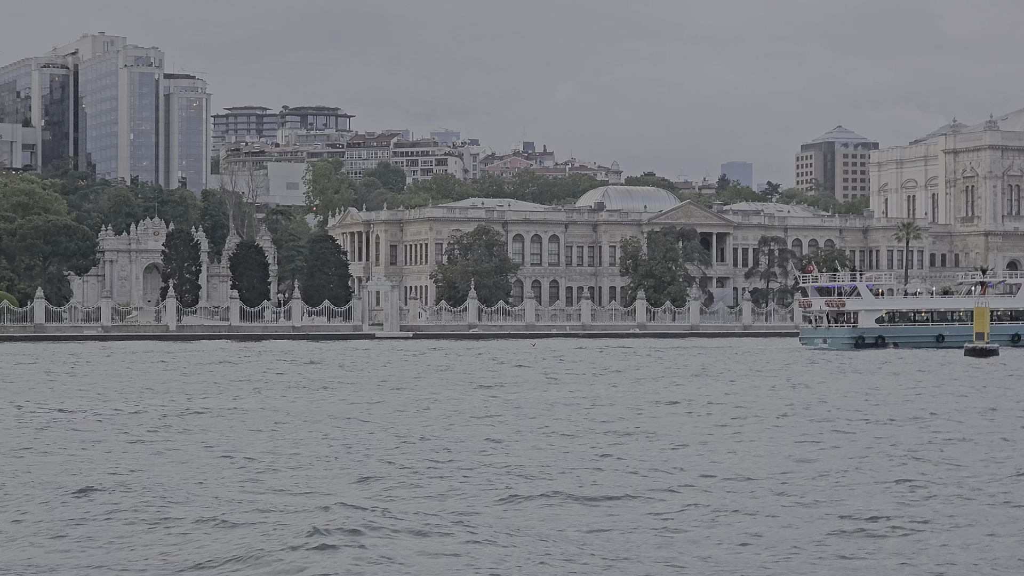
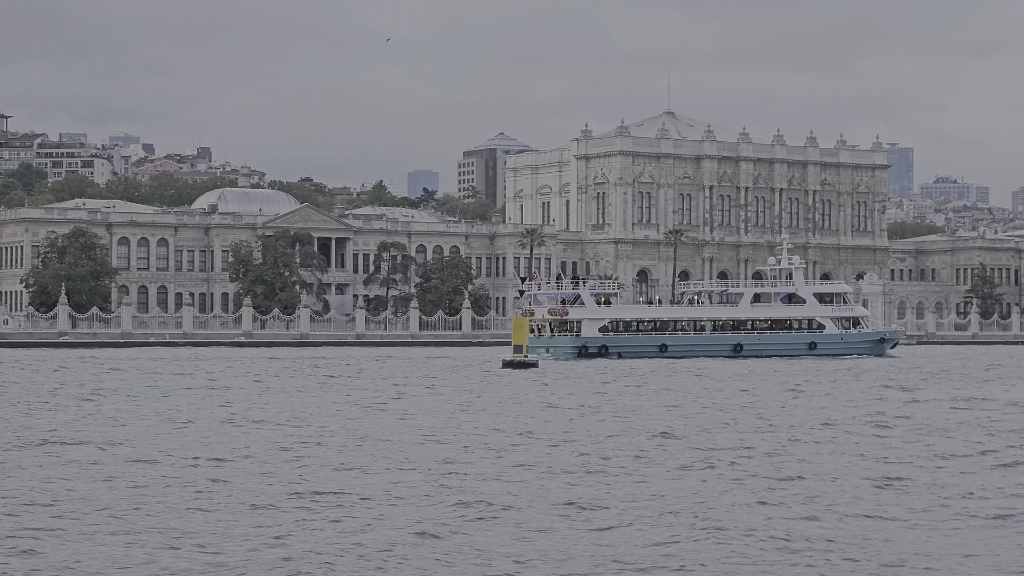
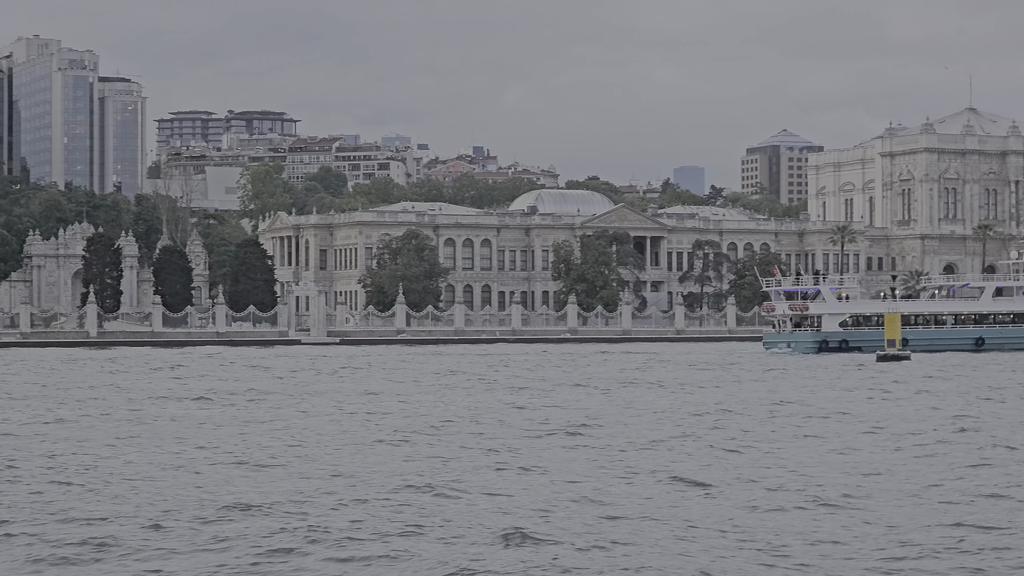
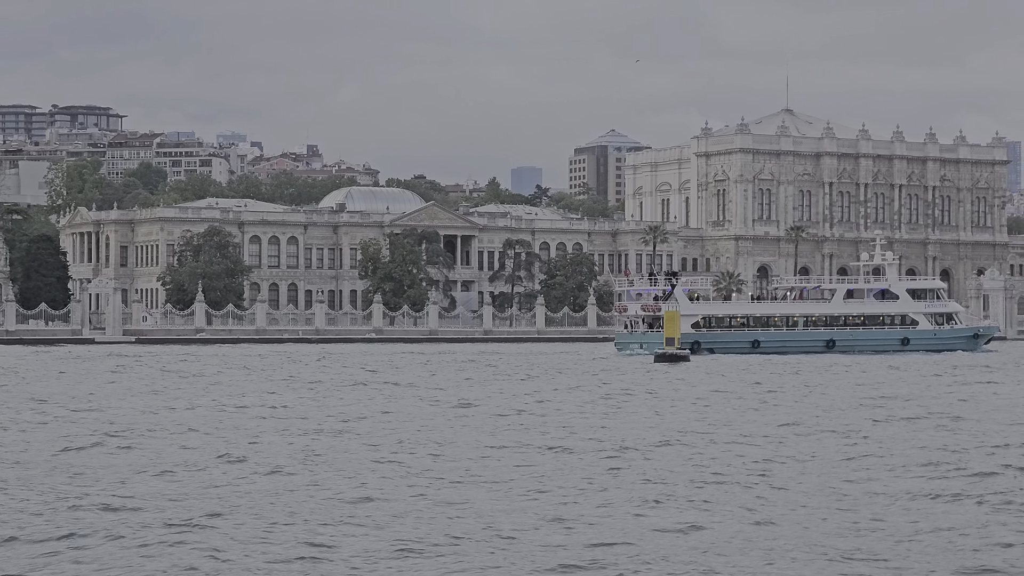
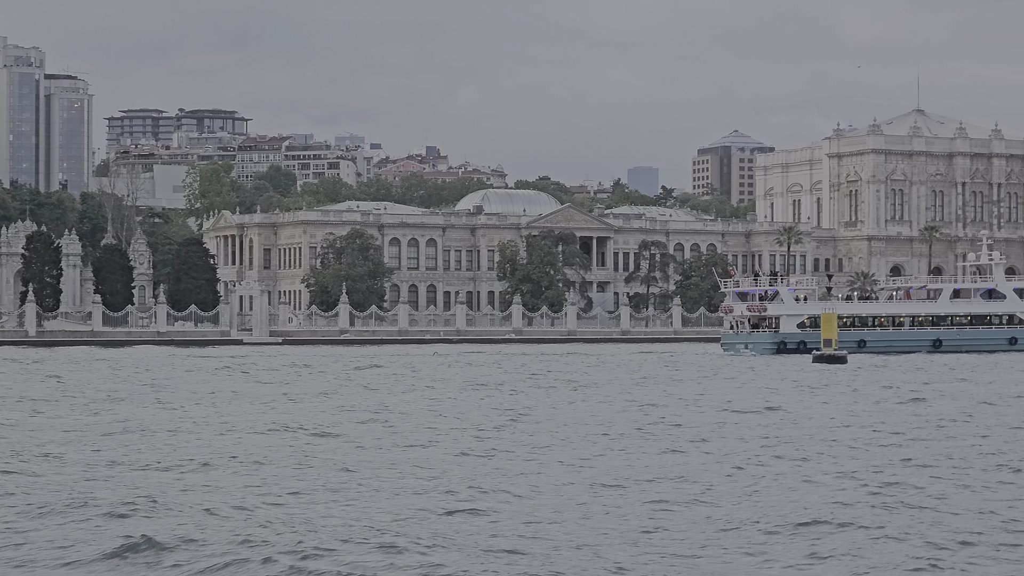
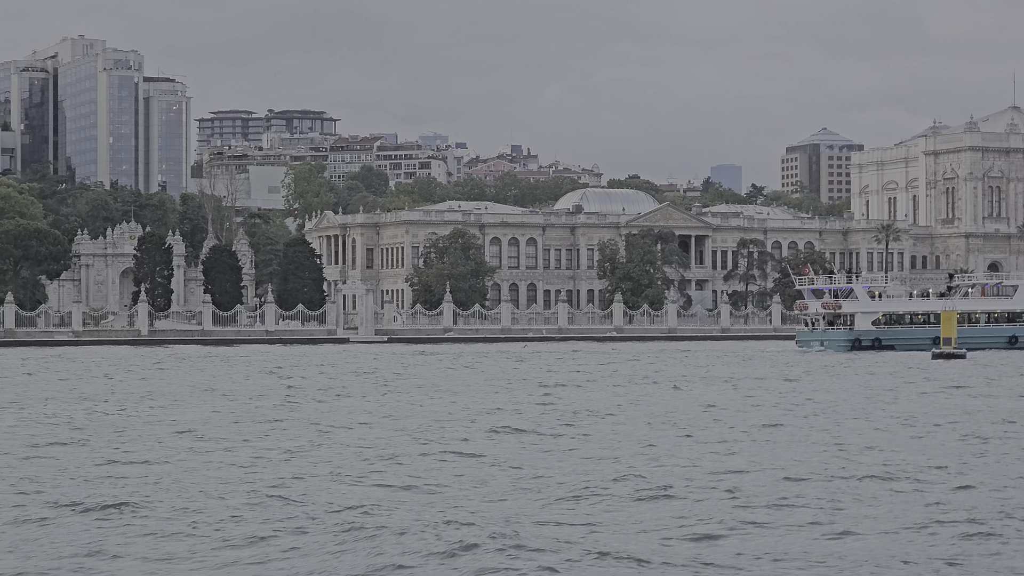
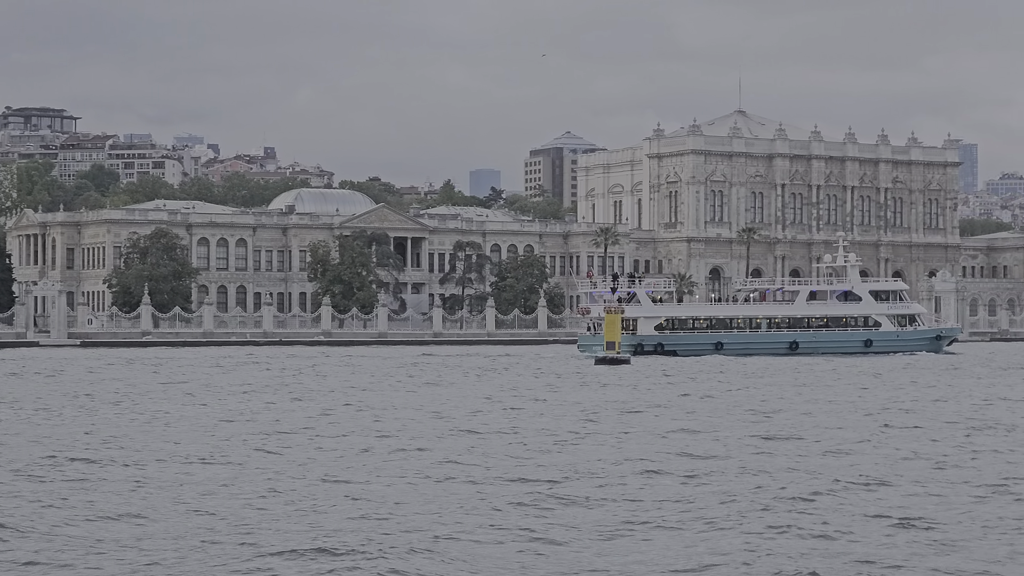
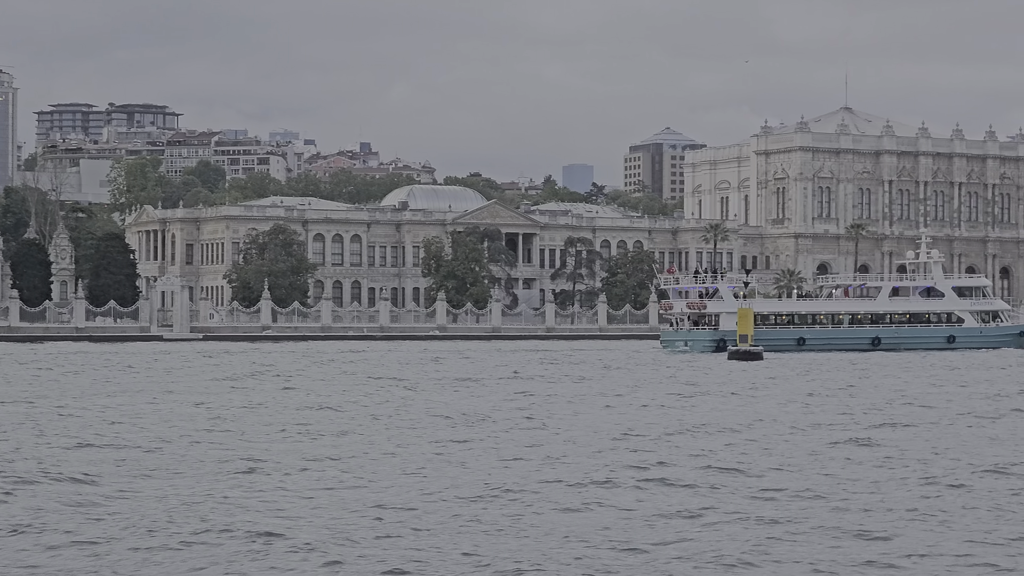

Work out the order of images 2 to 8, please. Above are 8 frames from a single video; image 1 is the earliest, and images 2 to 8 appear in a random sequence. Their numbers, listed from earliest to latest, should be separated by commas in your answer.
6, 3, 5, 8, 4, 7, 2
